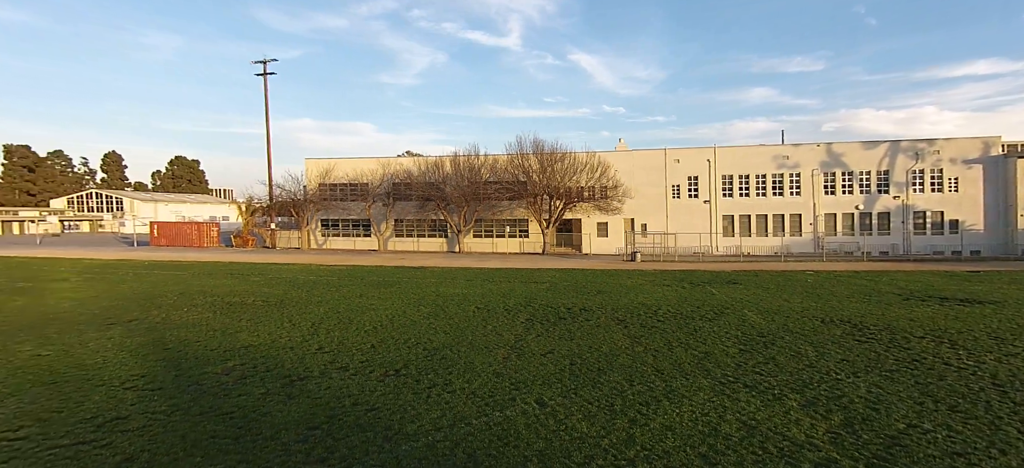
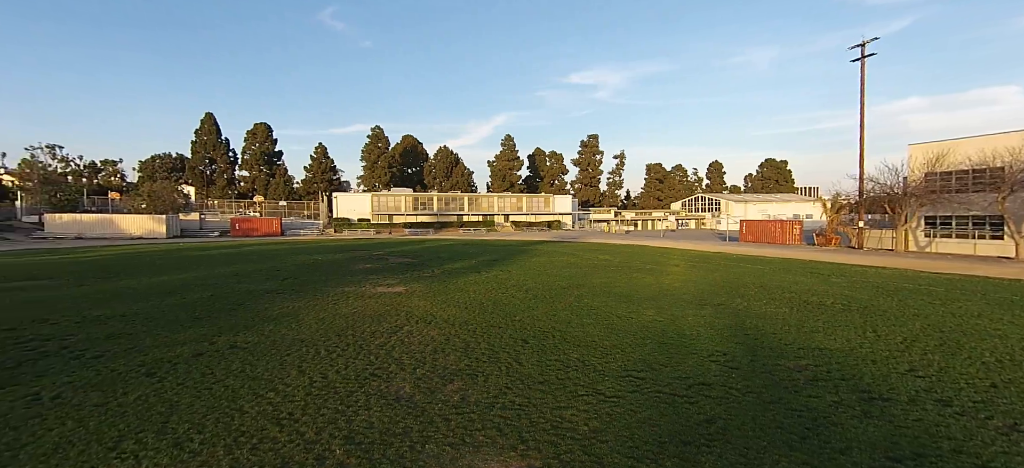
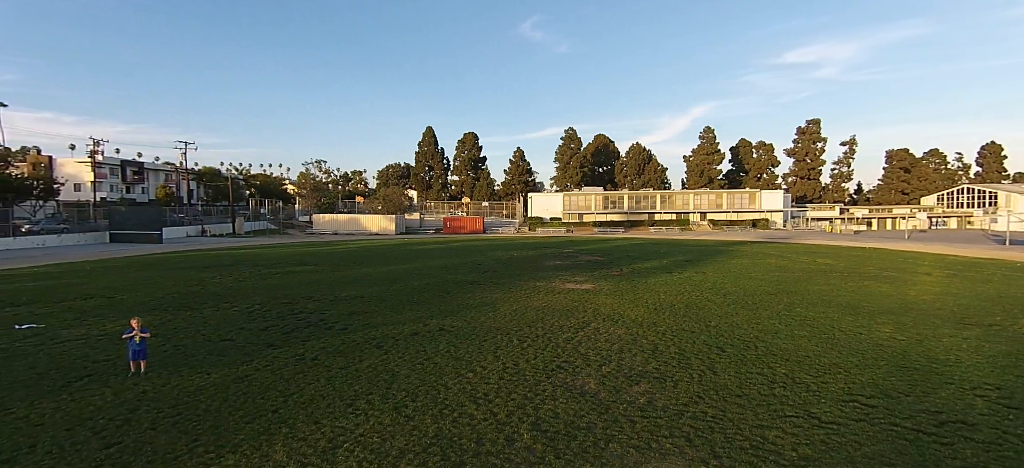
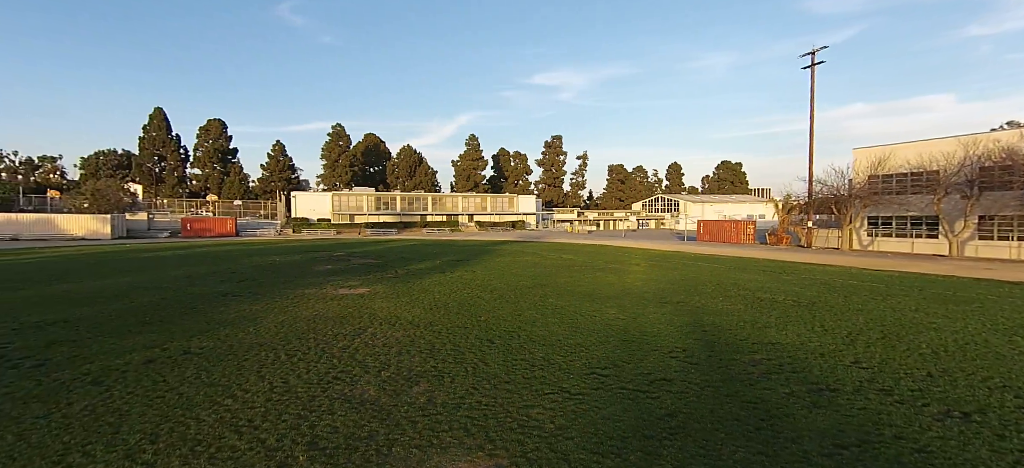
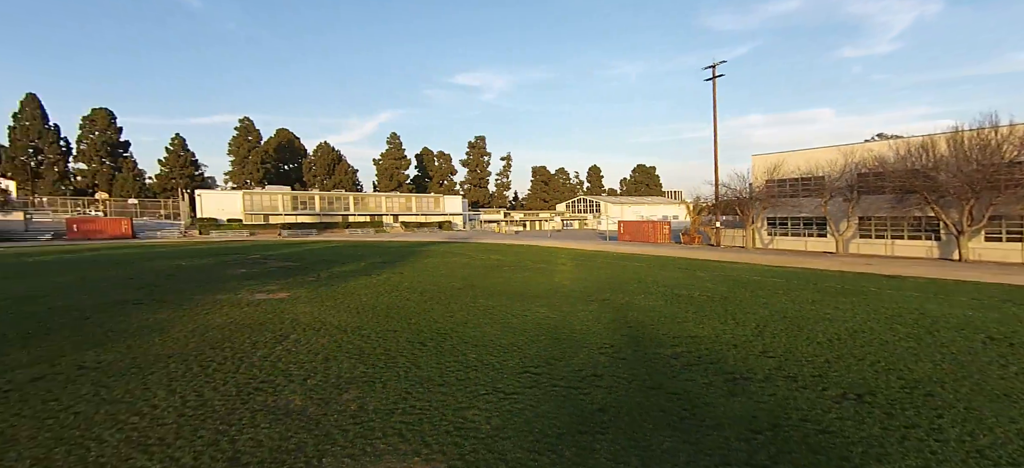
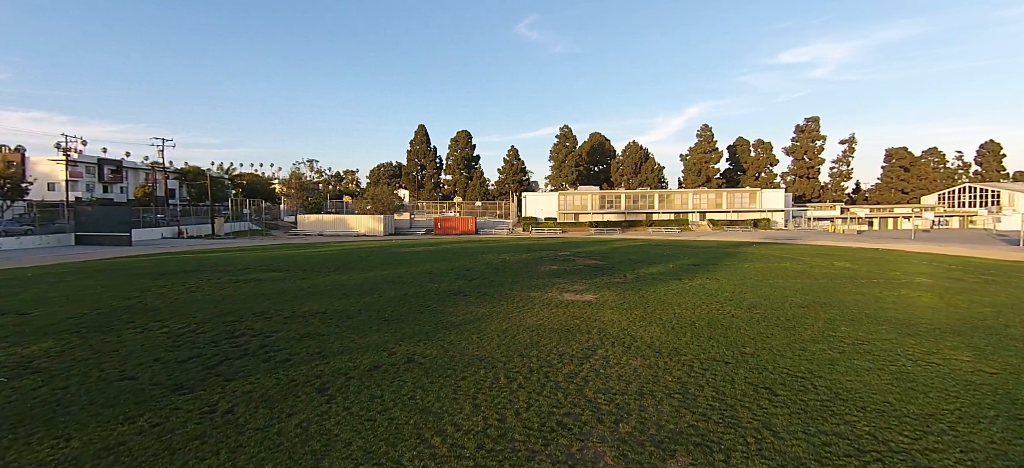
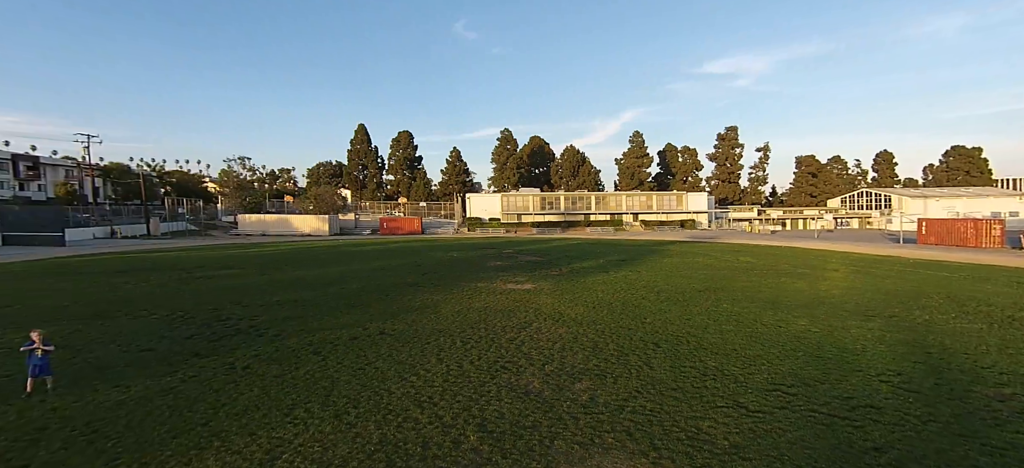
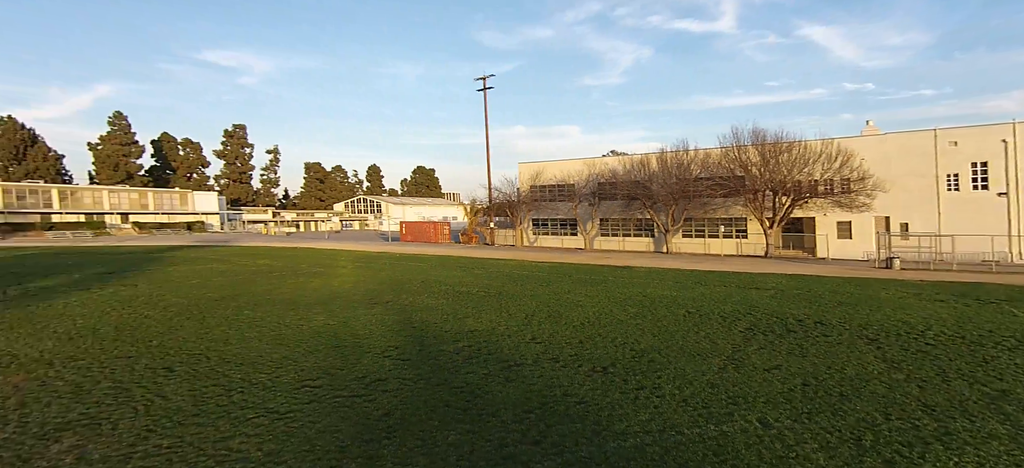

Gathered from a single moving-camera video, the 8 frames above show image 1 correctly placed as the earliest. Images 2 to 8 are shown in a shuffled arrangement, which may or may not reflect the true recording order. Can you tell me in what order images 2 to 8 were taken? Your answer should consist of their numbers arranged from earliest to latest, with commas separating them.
8, 5, 4, 2, 7, 3, 6
